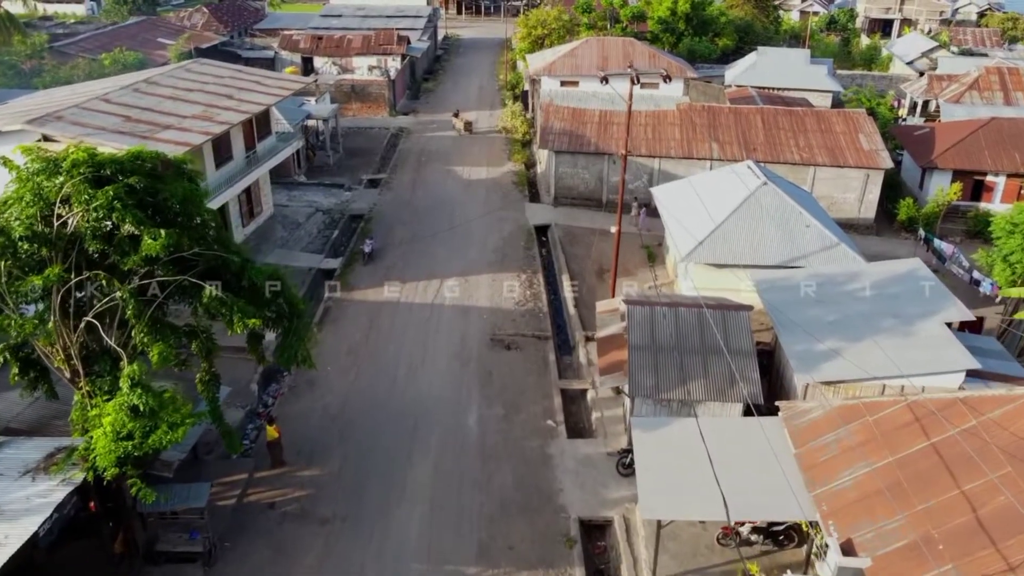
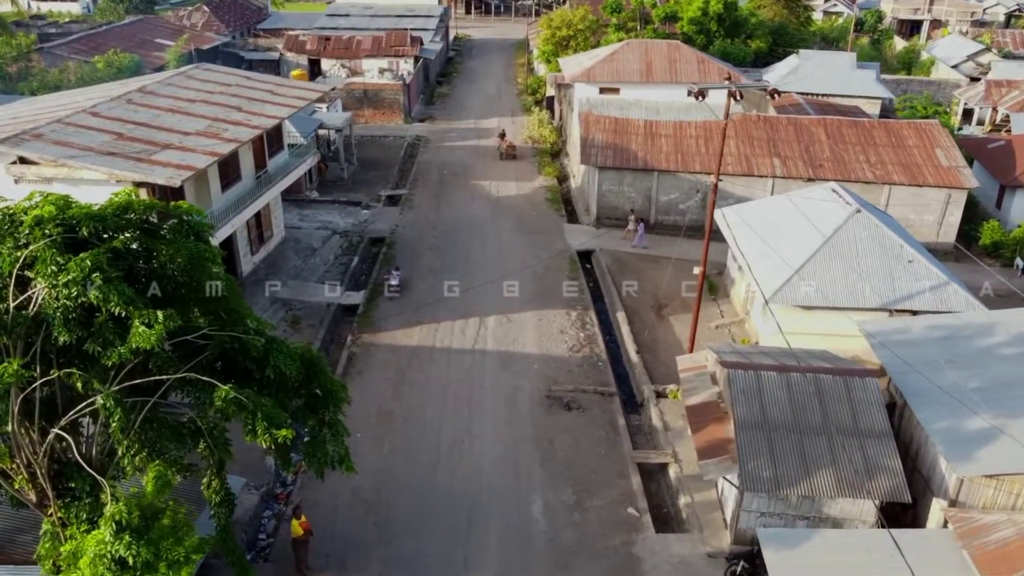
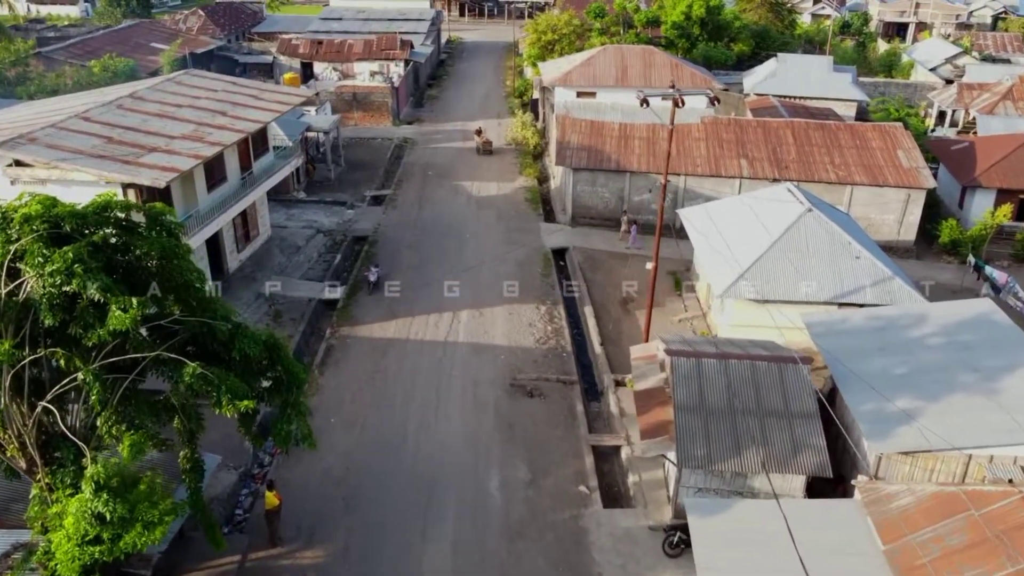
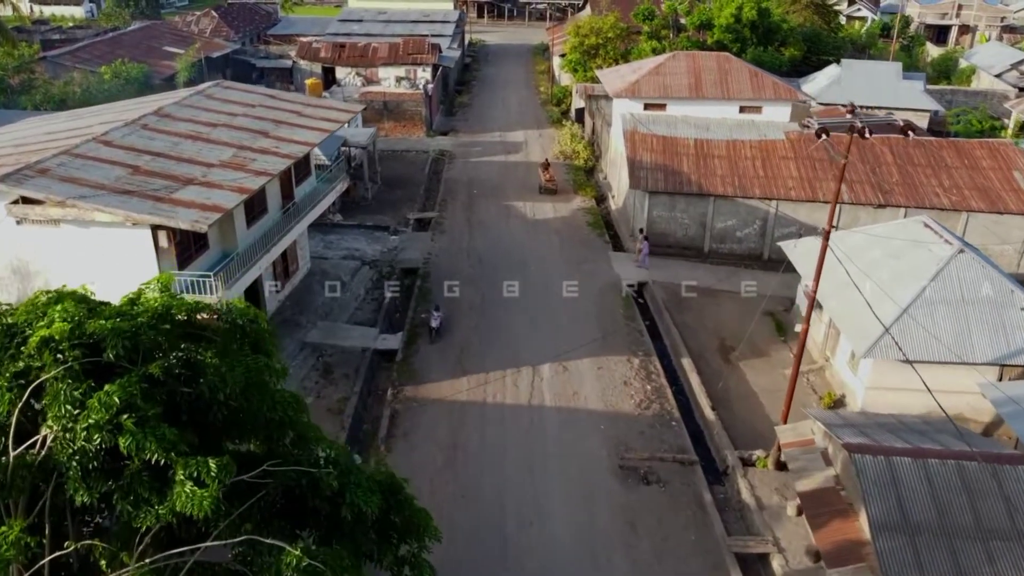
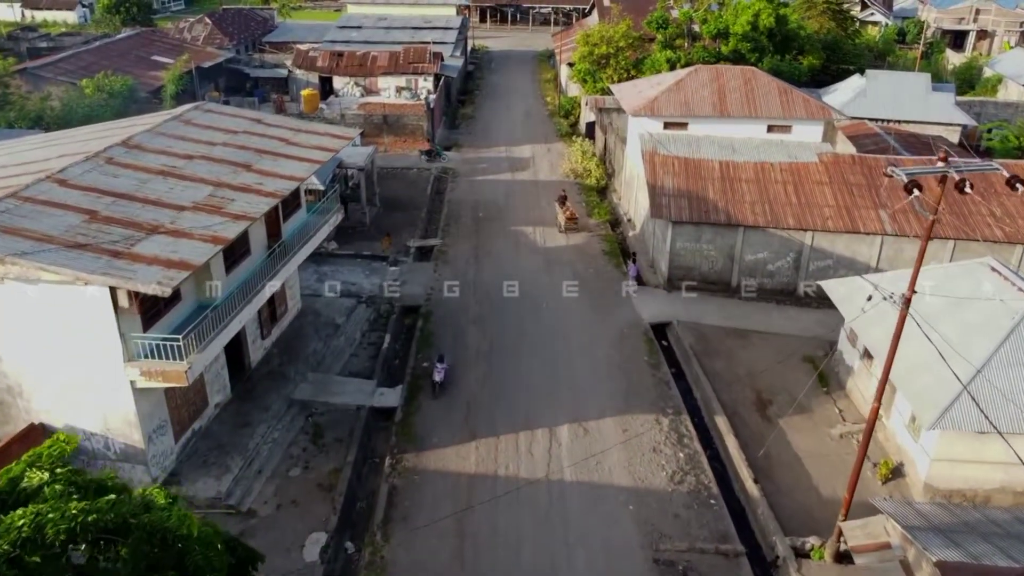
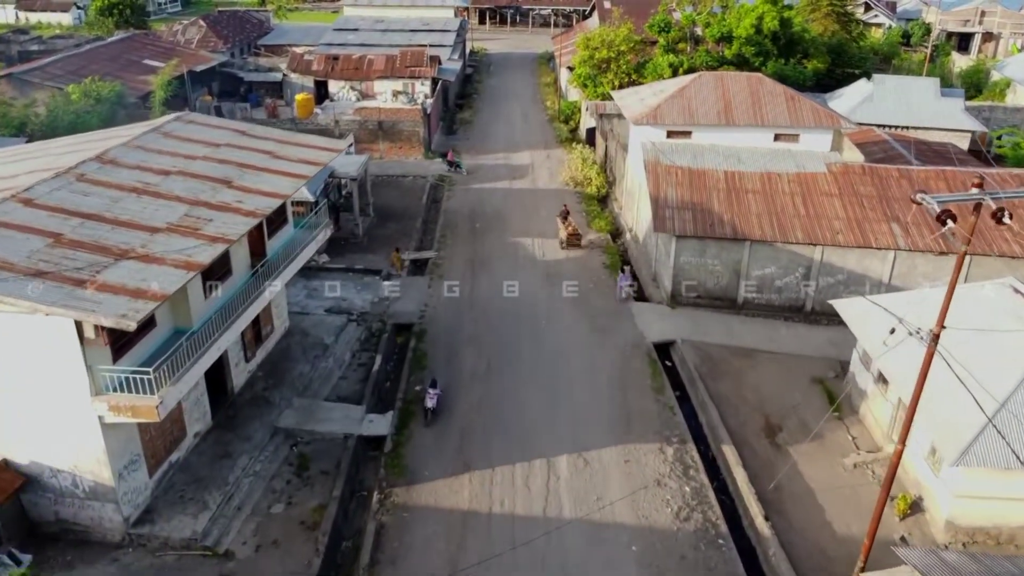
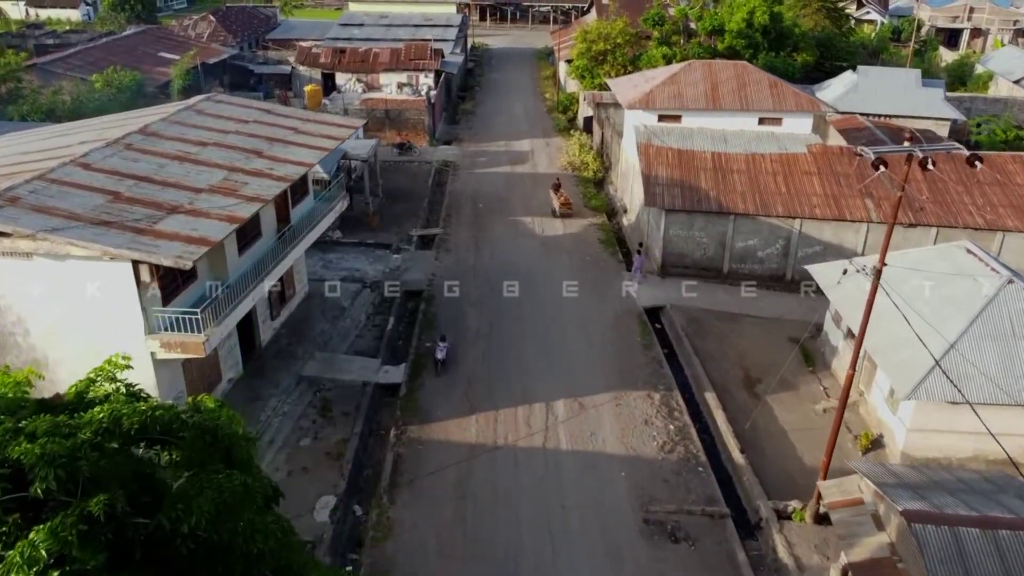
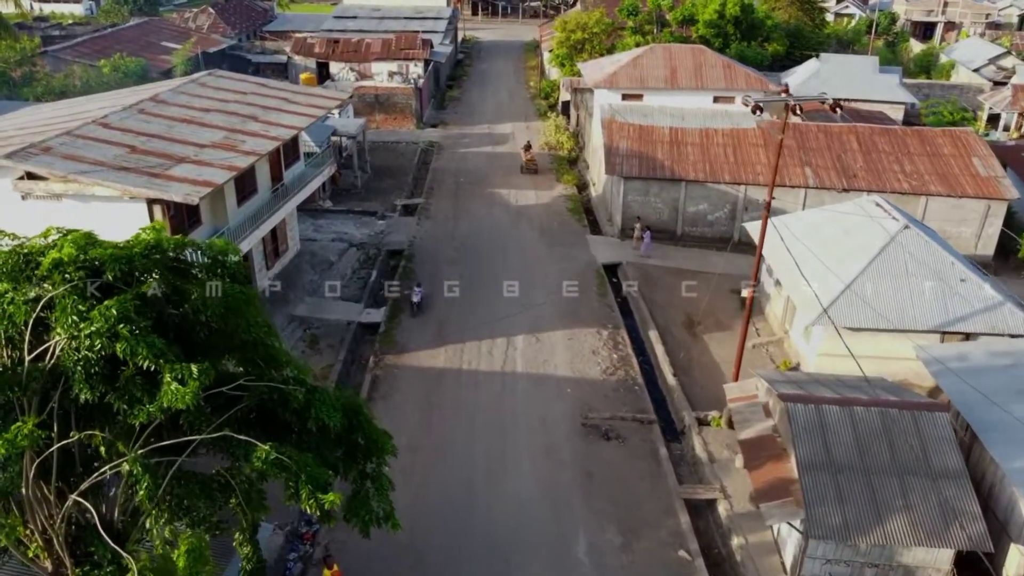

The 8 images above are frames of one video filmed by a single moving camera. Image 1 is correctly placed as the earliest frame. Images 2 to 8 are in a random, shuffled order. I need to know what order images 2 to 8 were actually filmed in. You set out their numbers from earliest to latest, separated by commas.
3, 2, 8, 4, 7, 5, 6
